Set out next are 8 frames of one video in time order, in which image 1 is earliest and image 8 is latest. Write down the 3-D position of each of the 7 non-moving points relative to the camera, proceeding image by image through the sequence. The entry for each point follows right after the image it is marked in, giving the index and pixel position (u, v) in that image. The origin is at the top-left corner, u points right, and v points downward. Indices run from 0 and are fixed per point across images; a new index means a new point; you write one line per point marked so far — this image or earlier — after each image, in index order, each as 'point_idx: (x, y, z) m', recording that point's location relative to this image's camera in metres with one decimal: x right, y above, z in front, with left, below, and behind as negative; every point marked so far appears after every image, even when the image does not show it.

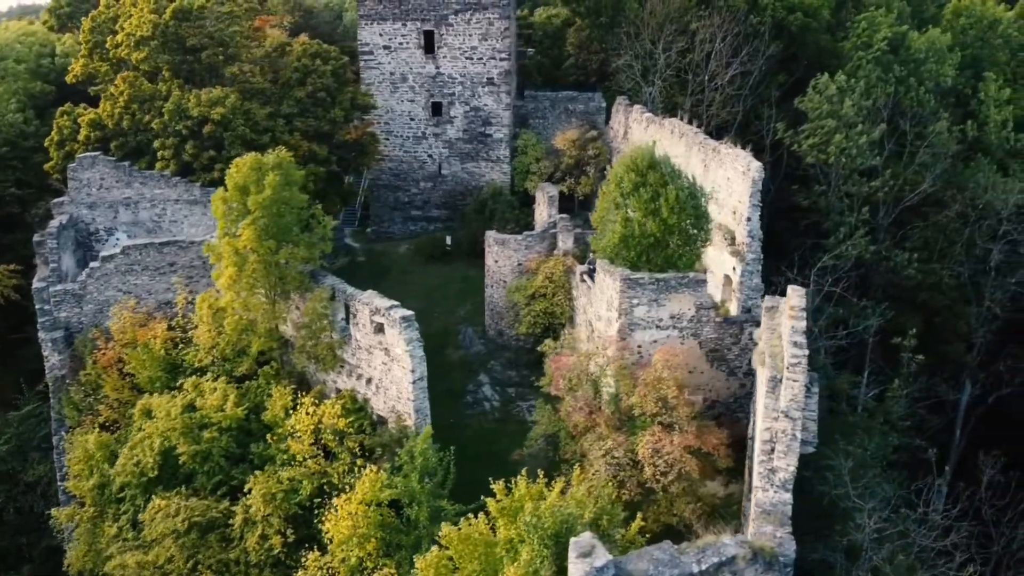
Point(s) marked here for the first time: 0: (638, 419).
0: (+1.0, -1.1, +10.6) m
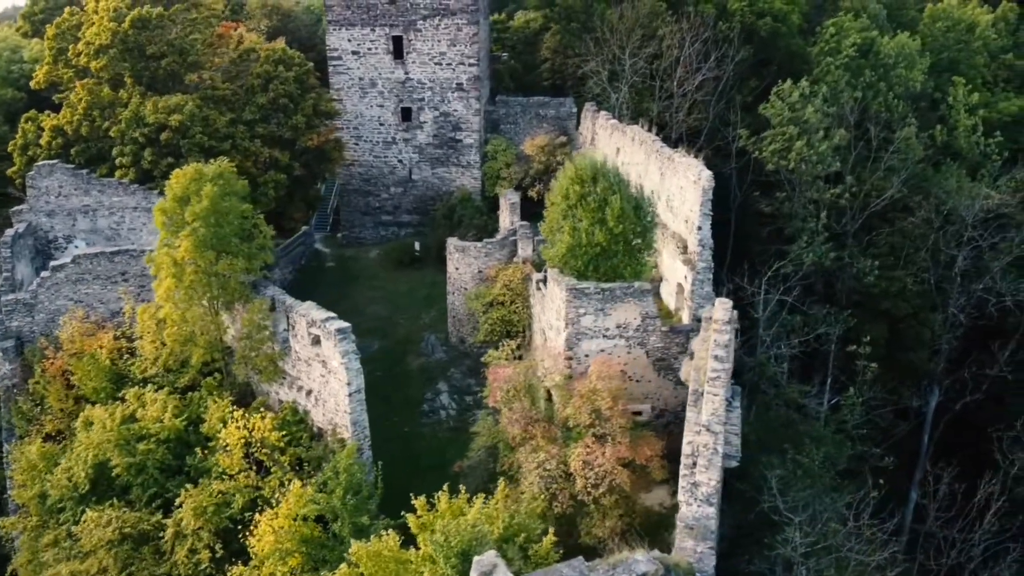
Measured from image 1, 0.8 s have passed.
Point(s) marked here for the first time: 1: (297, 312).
0: (+0.5, -1.2, +10.5) m
1: (-1.8, -0.2, +11.2) m
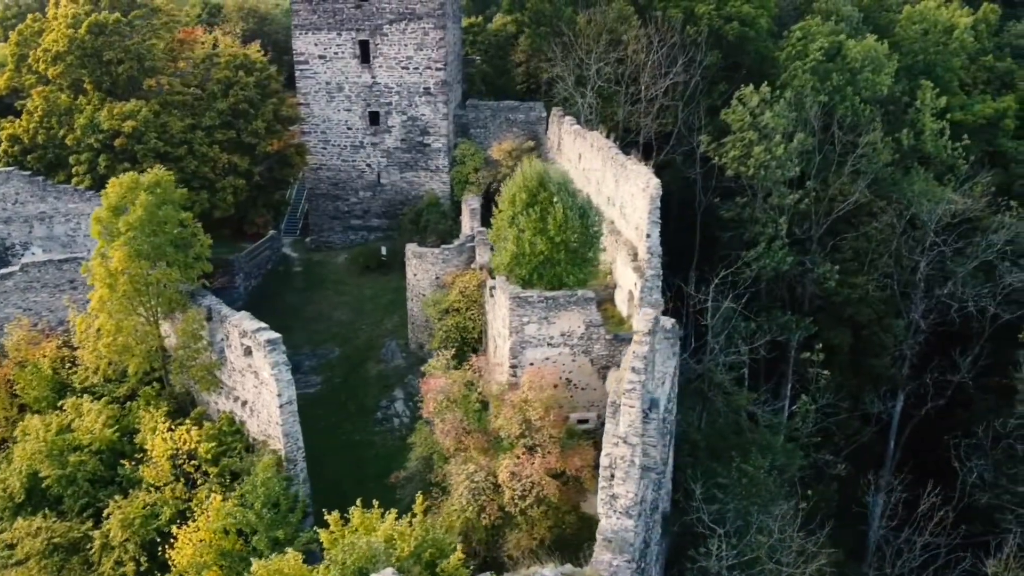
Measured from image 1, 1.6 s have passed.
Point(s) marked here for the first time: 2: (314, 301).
0: (-0.1, -1.2, +10.5) m
1: (-2.4, -0.3, +11.2) m
2: (-3.0, -0.2, +19.6) m
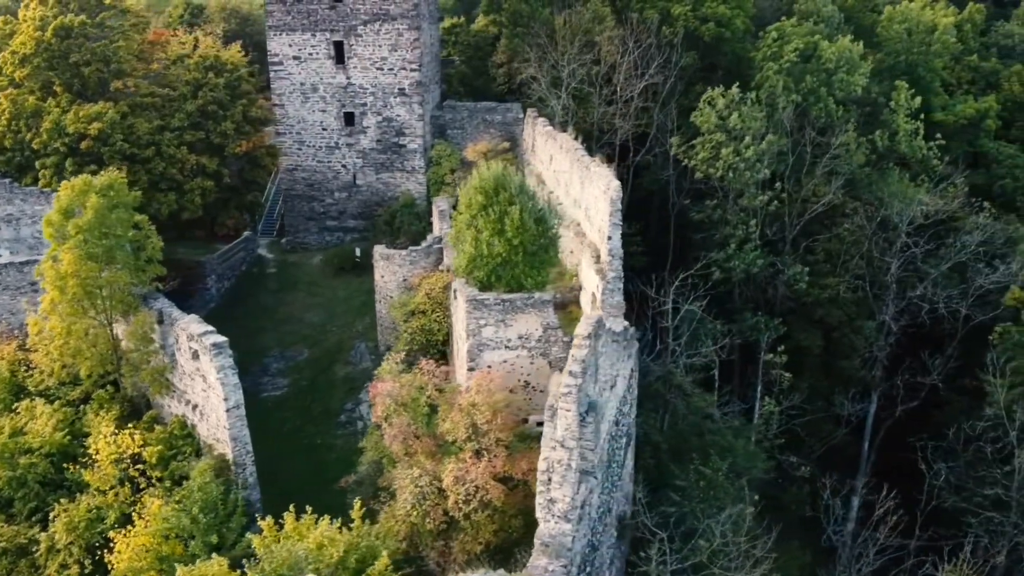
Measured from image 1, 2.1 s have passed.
0: (-0.5, -1.3, +10.5) m
1: (-2.8, -0.3, +11.1) m
2: (-3.4, -0.2, +19.6) m
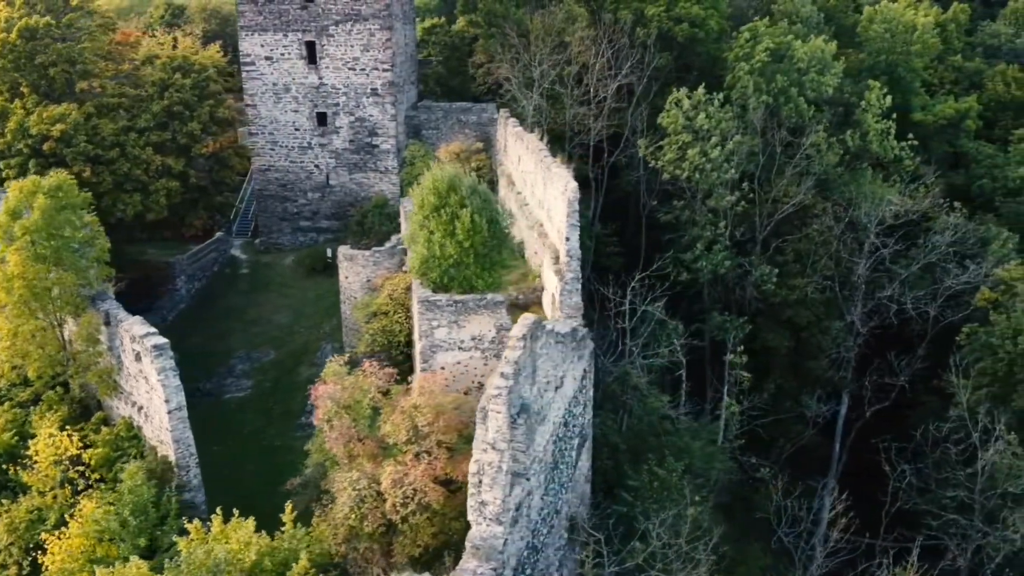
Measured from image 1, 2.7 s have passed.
0: (-1.0, -1.3, +10.4) m
1: (-3.3, -0.3, +11.1) m
2: (-3.8, -0.2, +19.5) m
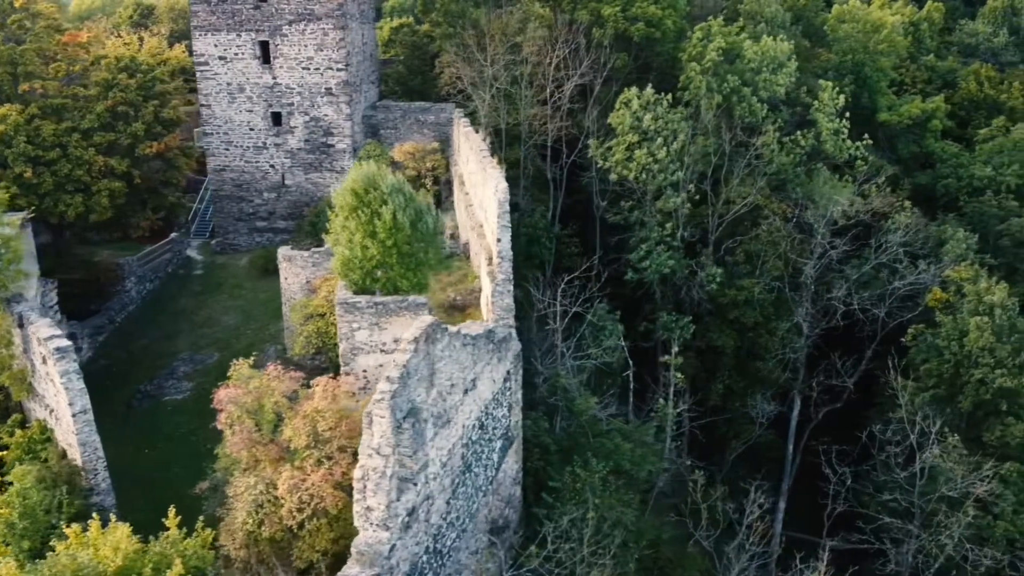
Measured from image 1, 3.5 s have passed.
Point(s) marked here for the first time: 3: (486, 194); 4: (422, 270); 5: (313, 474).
0: (-1.7, -1.3, +10.3) m
1: (-4.1, -0.3, +11.0) m
2: (-4.5, -0.2, +19.5) m
3: (-0.3, +1.2, +15.3) m
4: (-0.9, +0.2, +12.8) m
5: (-1.5, -1.4, +10.0) m
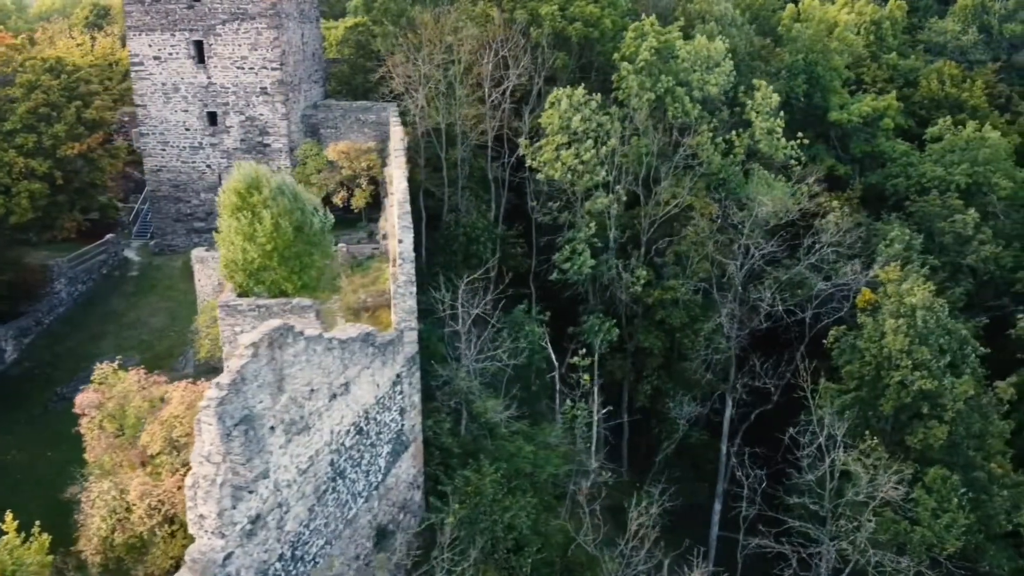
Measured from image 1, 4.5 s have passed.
0: (-2.8, -1.3, +10.2) m
1: (-5.1, -0.4, +11.0) m
2: (-5.6, -0.3, +19.4) m
3: (-1.4, +1.1, +15.2) m
4: (-1.9, +0.2, +12.6) m
5: (-2.6, -1.4, +9.9) m
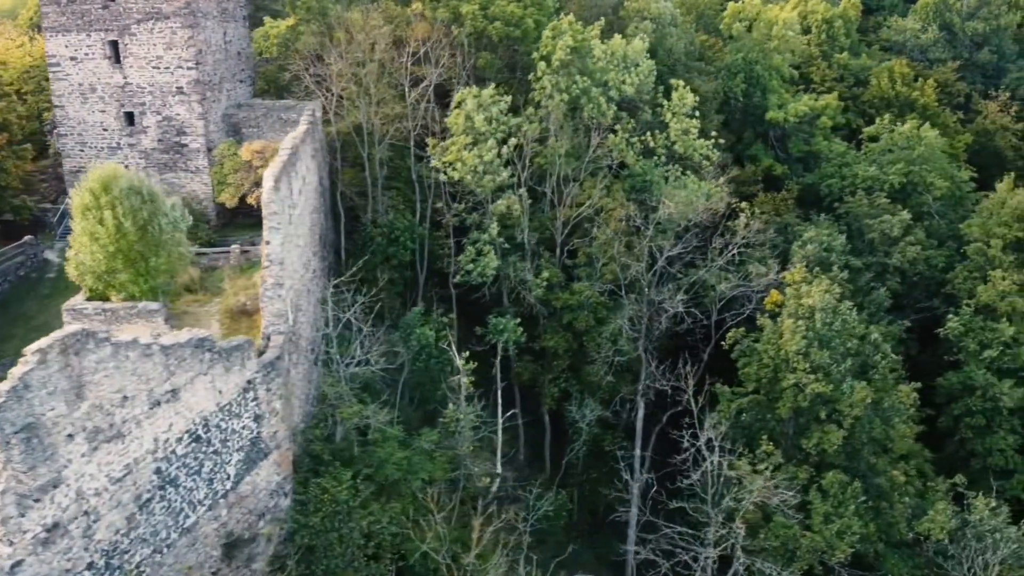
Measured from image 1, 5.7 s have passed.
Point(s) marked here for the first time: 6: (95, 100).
0: (-4.2, -1.4, +10.1) m
1: (-6.5, -0.4, +10.8) m
2: (-6.8, -0.3, +19.3) m
3: (-2.7, +1.1, +15.0) m
4: (-3.3, +0.1, +12.5) m
5: (-4.0, -1.5, +9.7) m
6: (-6.6, +3.0, +20.6) m
